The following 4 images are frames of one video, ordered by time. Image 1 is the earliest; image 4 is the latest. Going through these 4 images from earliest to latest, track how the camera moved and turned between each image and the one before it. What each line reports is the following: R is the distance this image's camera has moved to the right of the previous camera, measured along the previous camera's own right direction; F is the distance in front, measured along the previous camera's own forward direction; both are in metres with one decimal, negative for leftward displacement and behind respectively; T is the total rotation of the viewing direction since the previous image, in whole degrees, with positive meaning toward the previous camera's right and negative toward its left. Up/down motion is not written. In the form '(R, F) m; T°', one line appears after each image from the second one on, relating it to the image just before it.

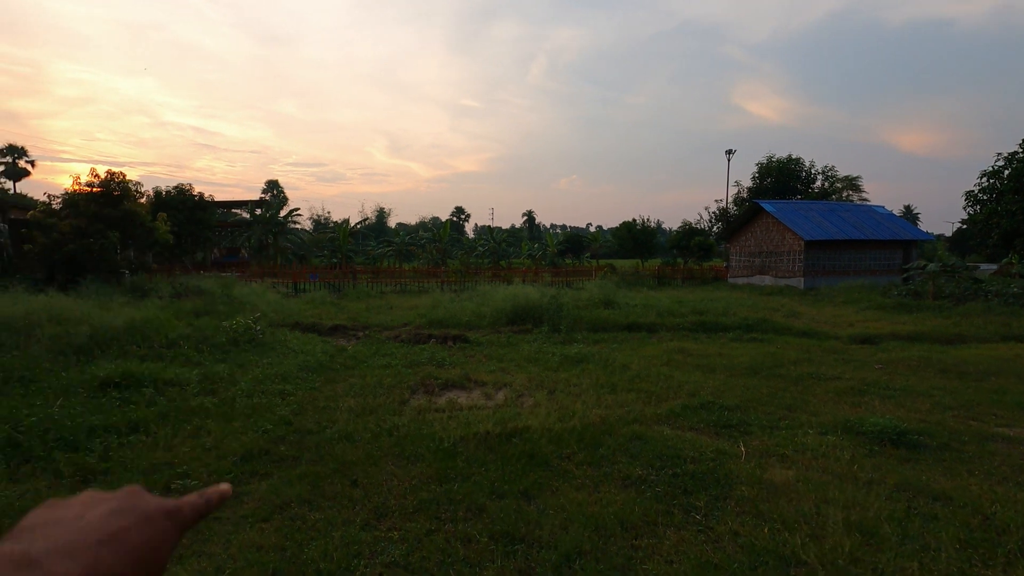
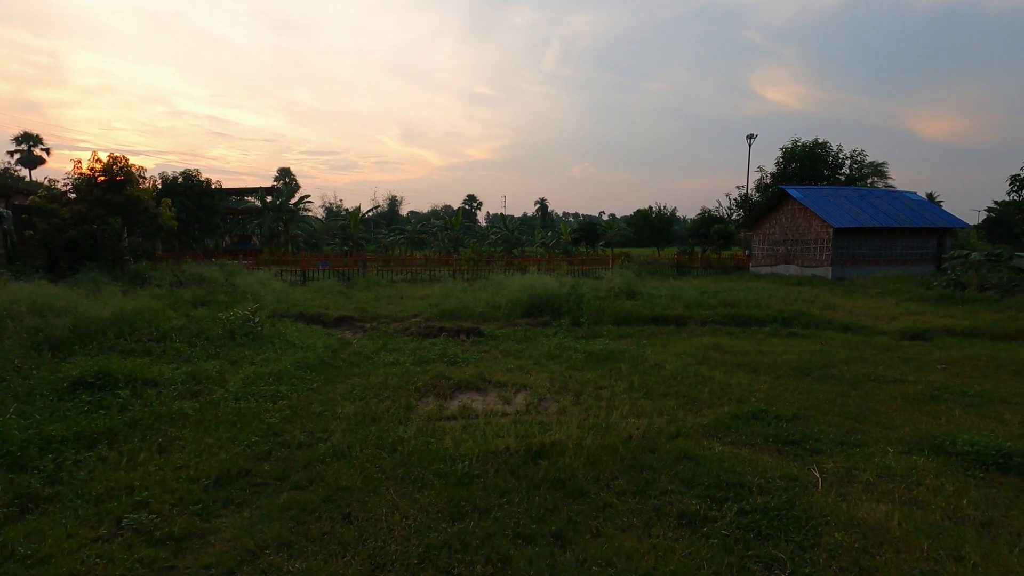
(-0.1, +0.9) m; -1°
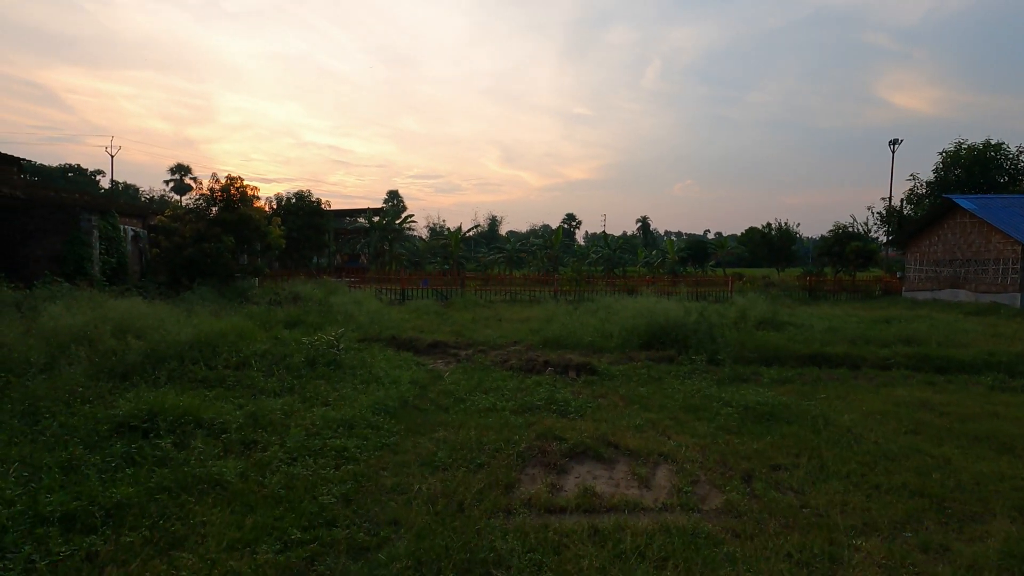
(-0.4, +1.7) m; -10°
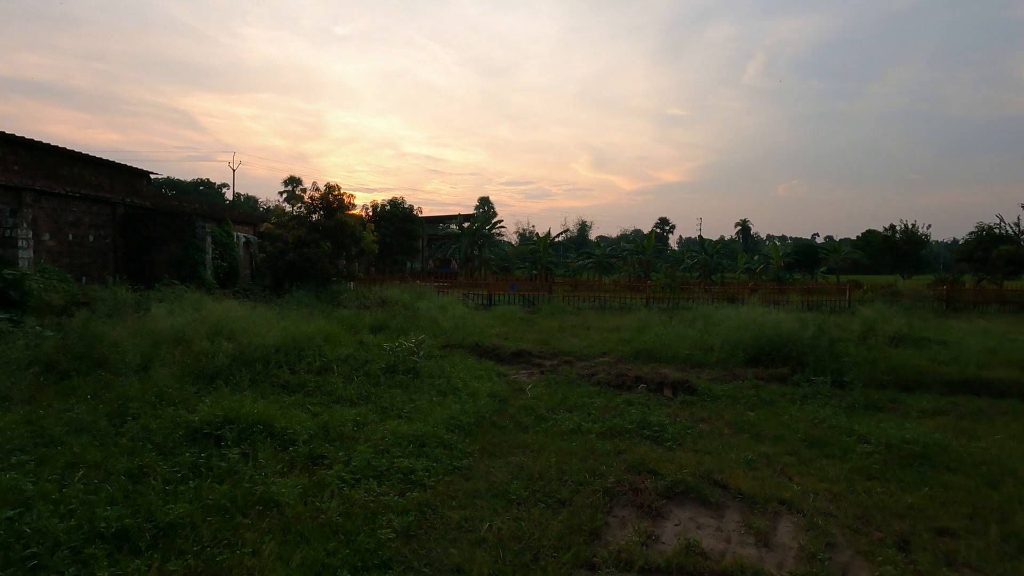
(0.0, +0.6) m; -9°
